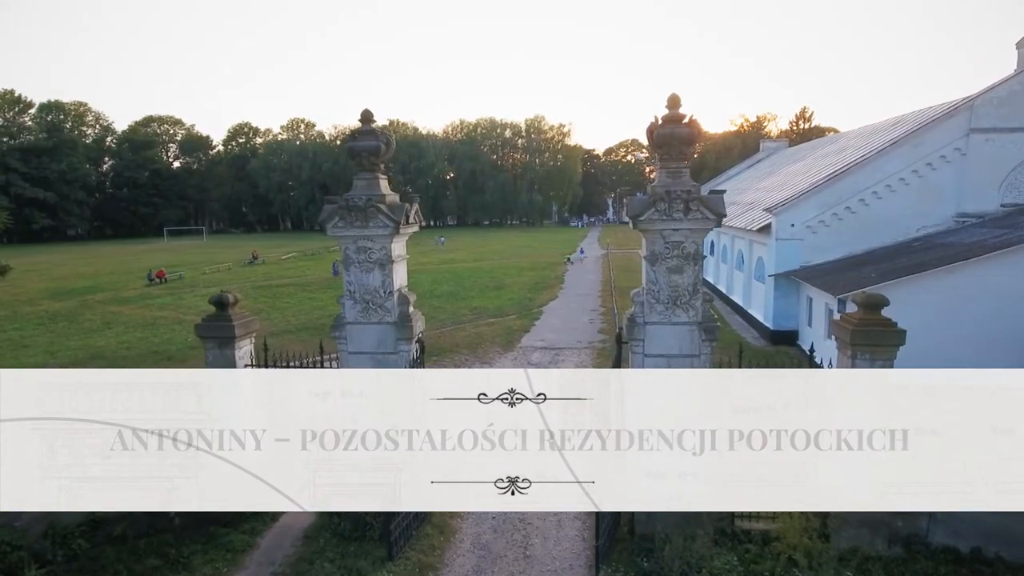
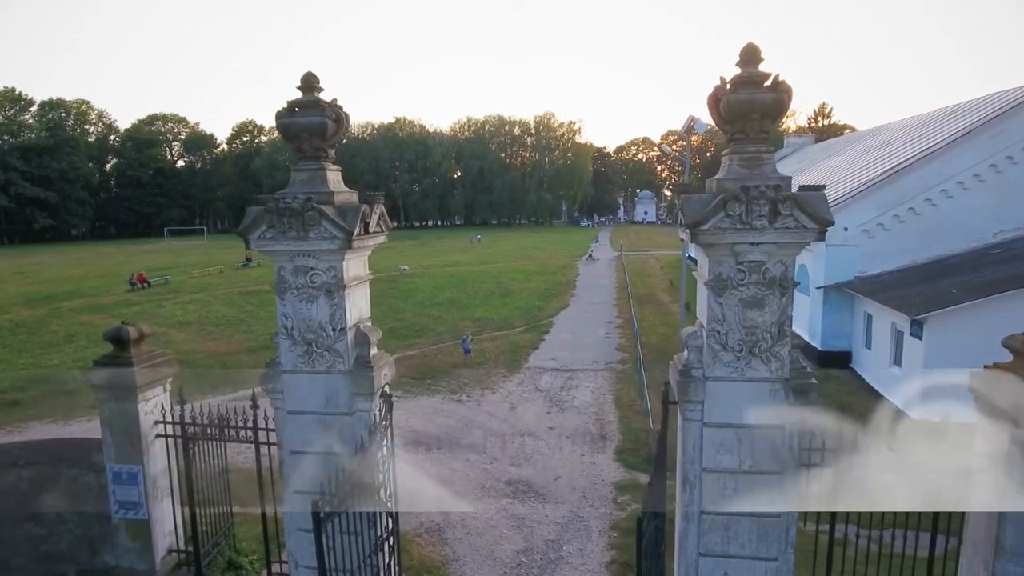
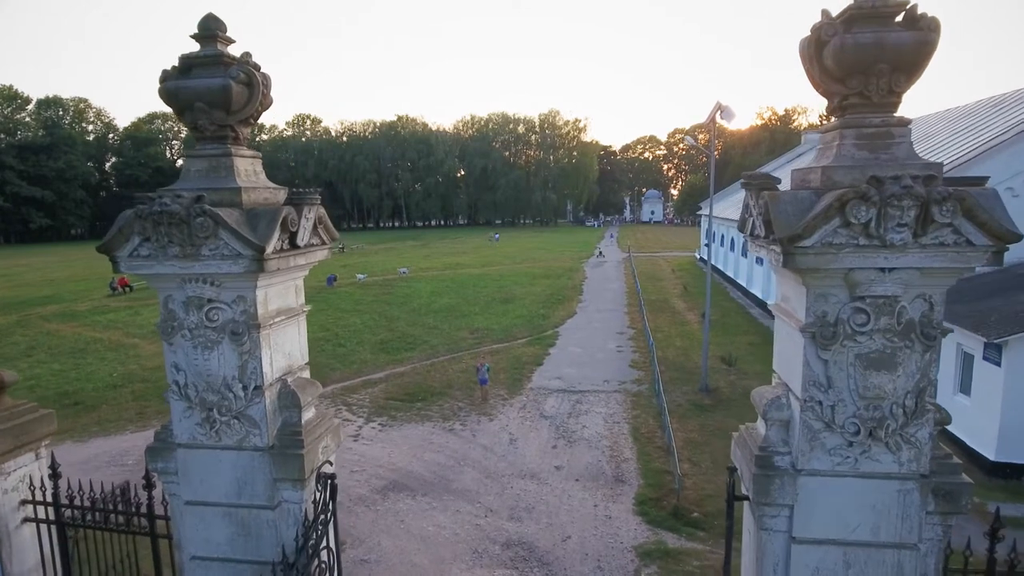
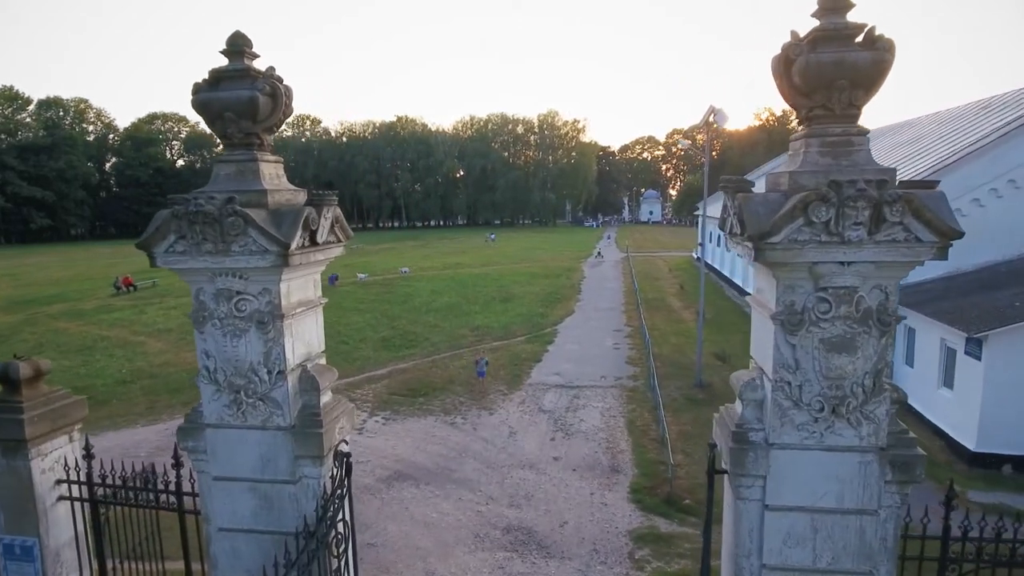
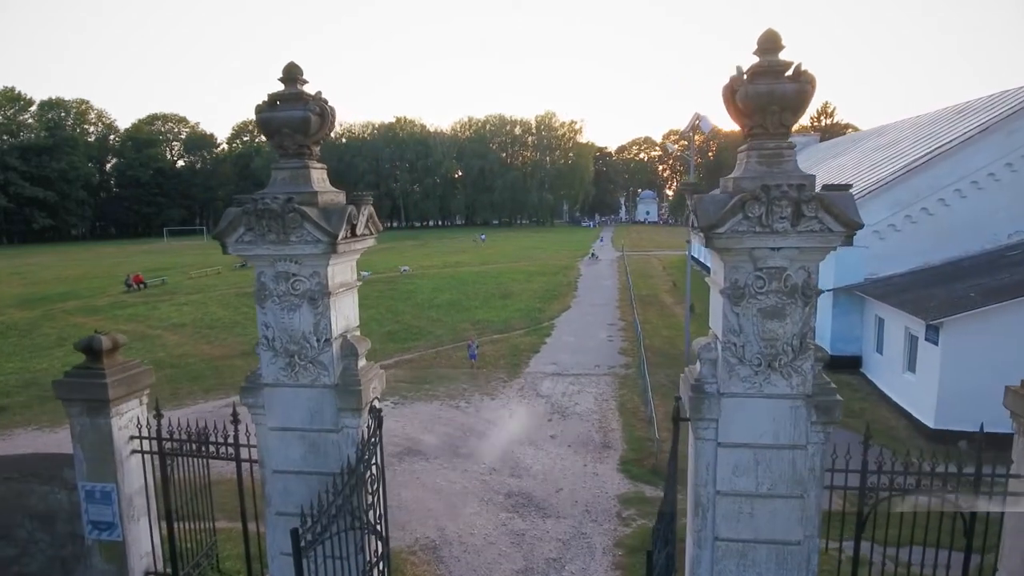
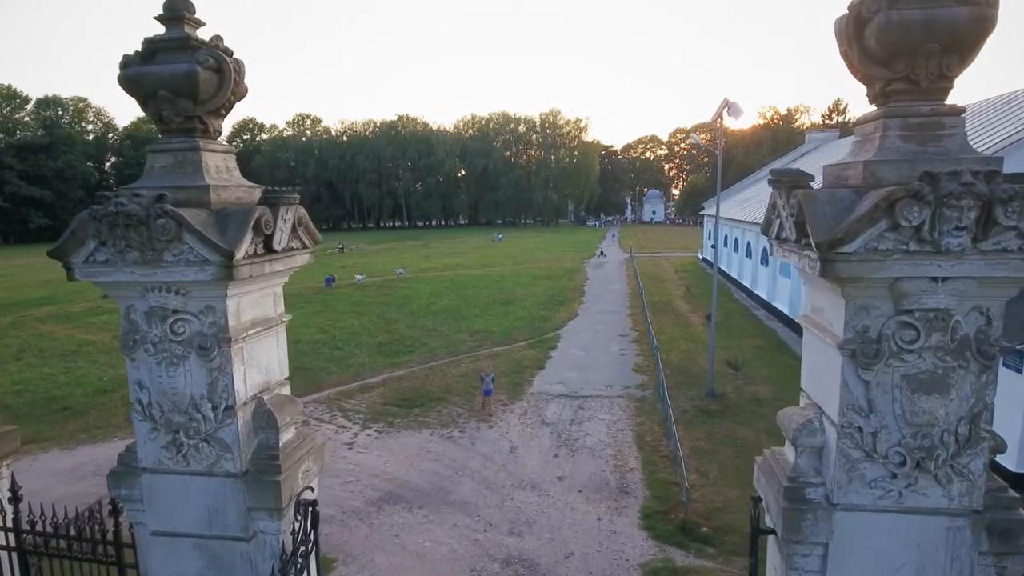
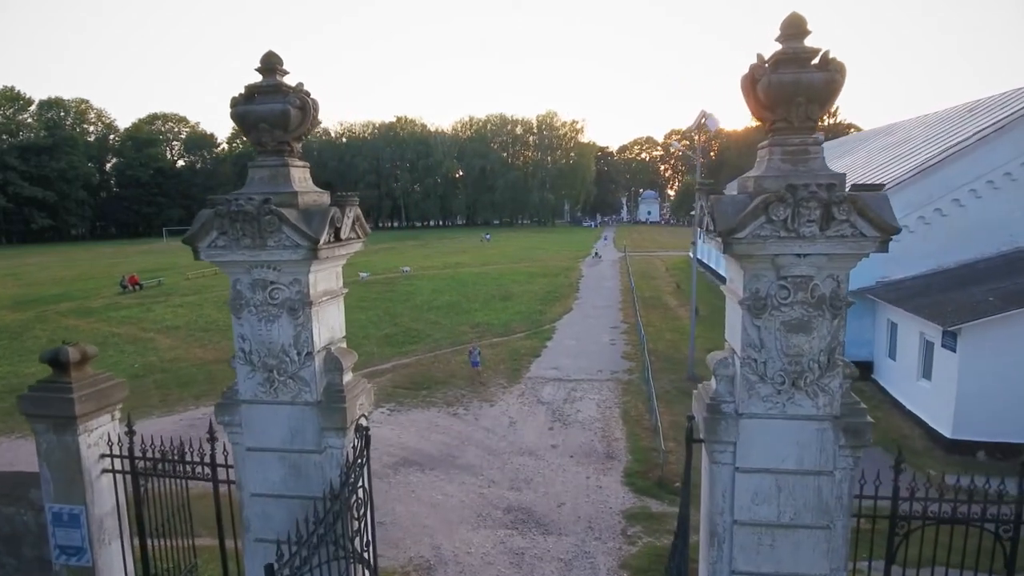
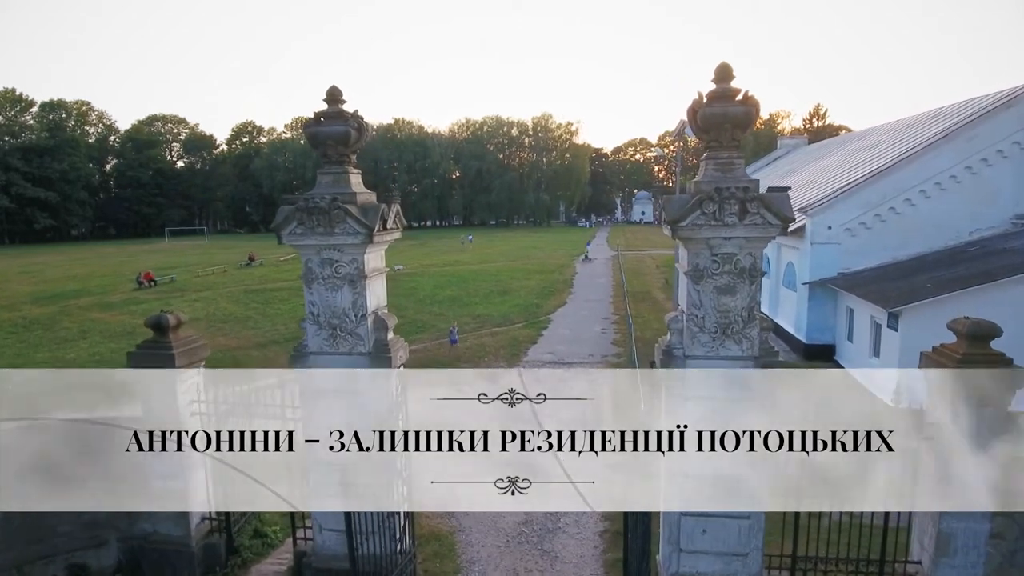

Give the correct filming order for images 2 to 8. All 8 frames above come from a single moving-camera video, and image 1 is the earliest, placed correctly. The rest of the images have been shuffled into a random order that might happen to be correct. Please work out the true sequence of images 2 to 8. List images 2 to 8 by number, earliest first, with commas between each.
8, 2, 5, 7, 4, 3, 6
